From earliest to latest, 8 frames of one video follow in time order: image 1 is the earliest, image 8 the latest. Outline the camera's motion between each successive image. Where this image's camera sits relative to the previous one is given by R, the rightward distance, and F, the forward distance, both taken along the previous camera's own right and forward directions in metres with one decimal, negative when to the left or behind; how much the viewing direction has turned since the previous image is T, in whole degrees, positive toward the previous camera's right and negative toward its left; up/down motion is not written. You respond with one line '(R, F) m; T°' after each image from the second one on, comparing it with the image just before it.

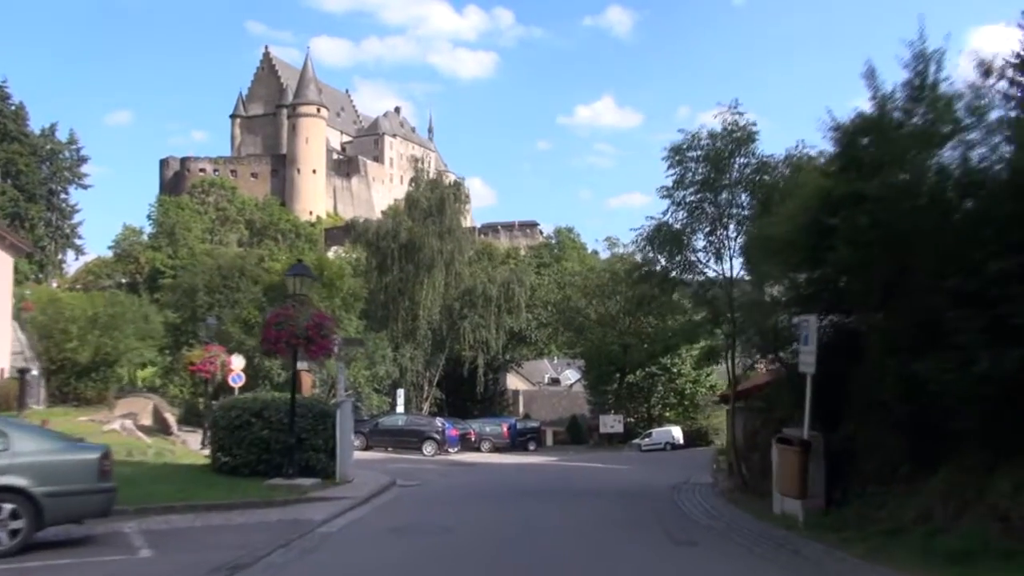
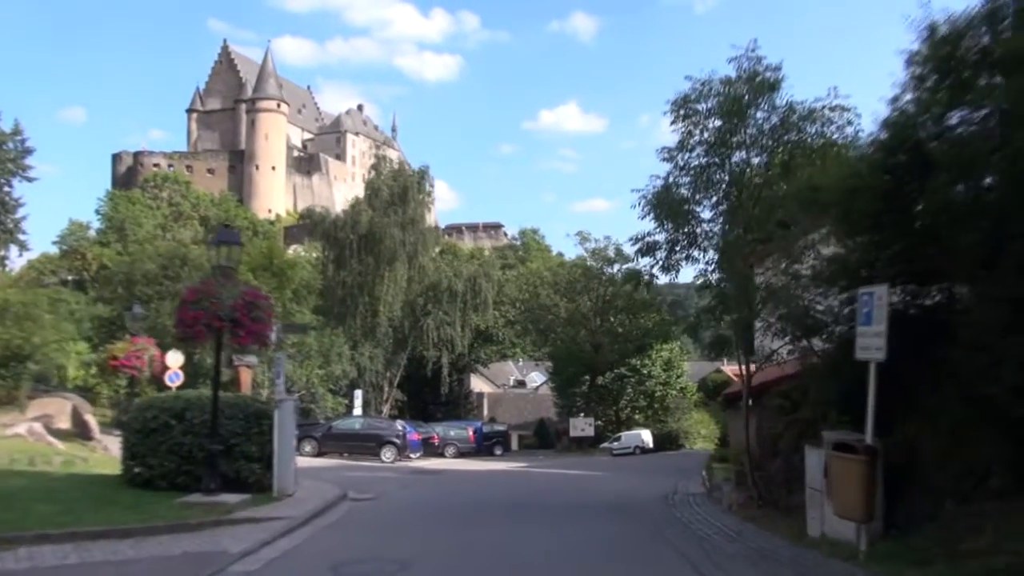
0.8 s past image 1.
(-0.2, +3.1) m; +3°
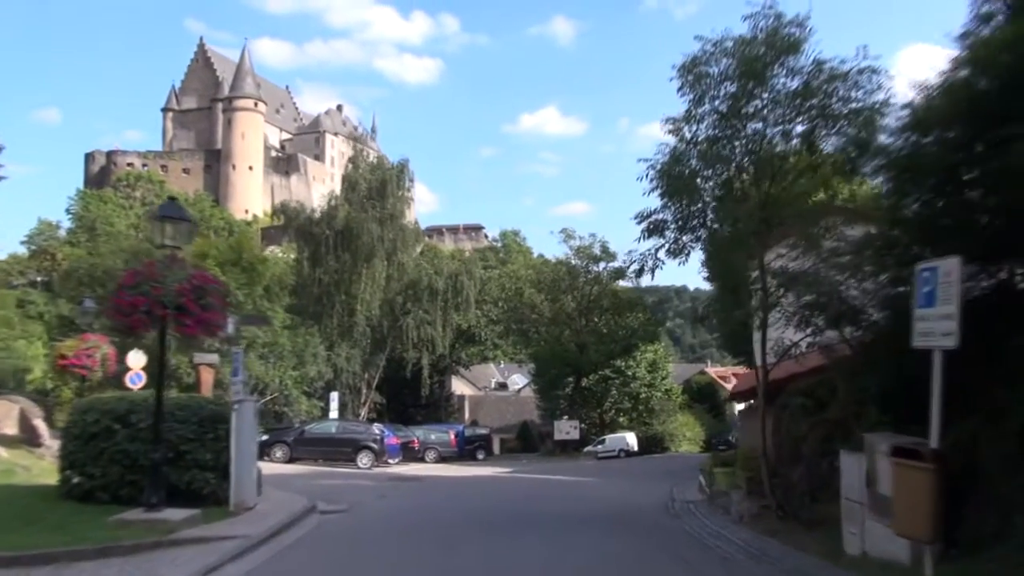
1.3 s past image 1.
(-0.1, +1.8) m; +1°
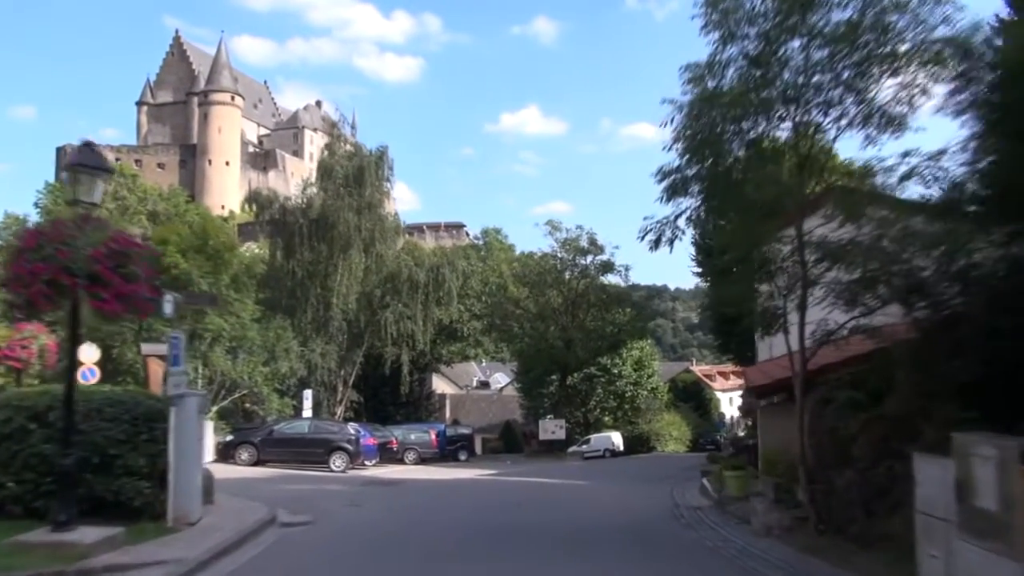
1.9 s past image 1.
(-0.2, +2.3) m; +1°
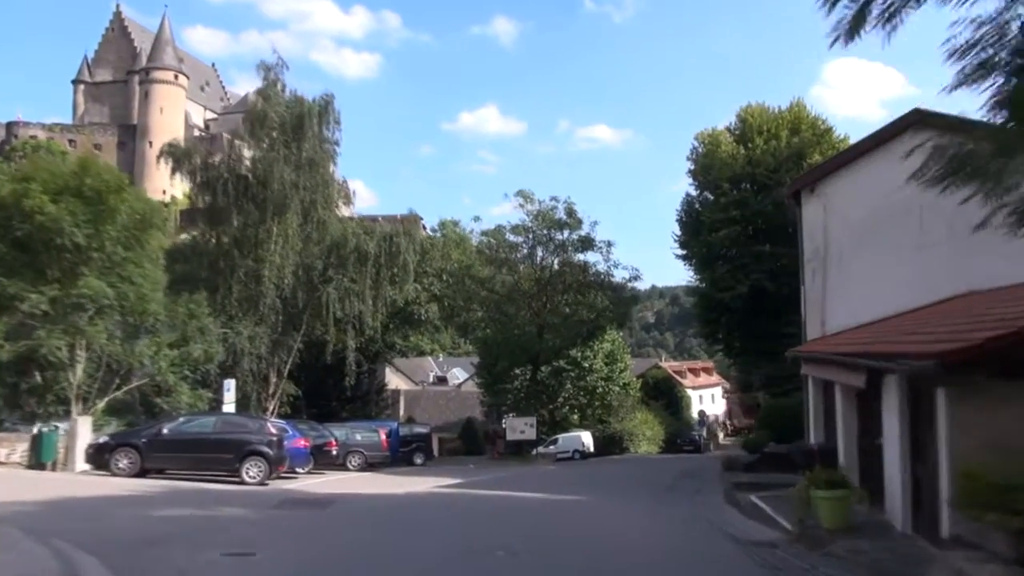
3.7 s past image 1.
(-0.5, +6.9) m; +3°
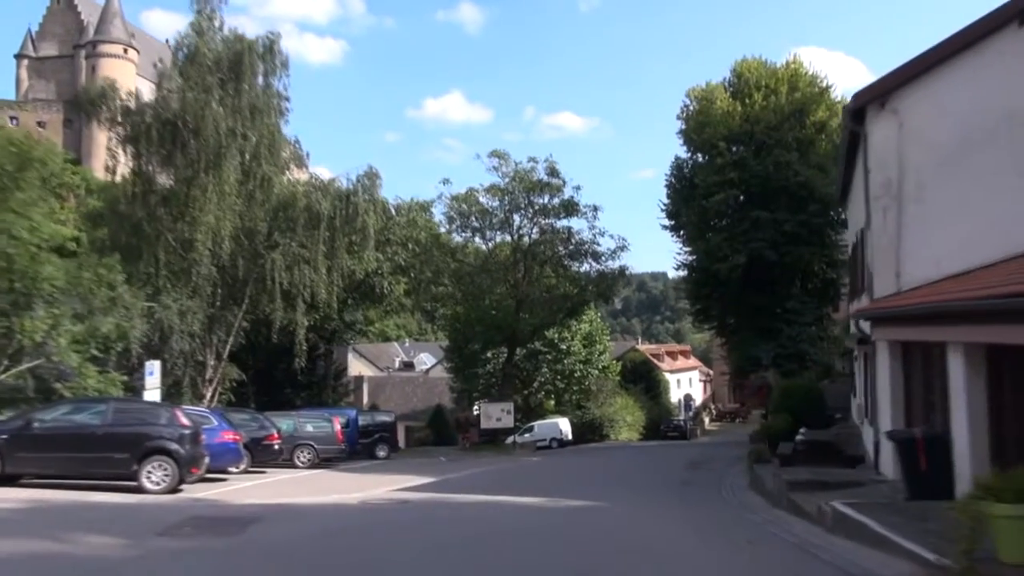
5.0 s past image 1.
(-0.4, +5.1) m; +2°
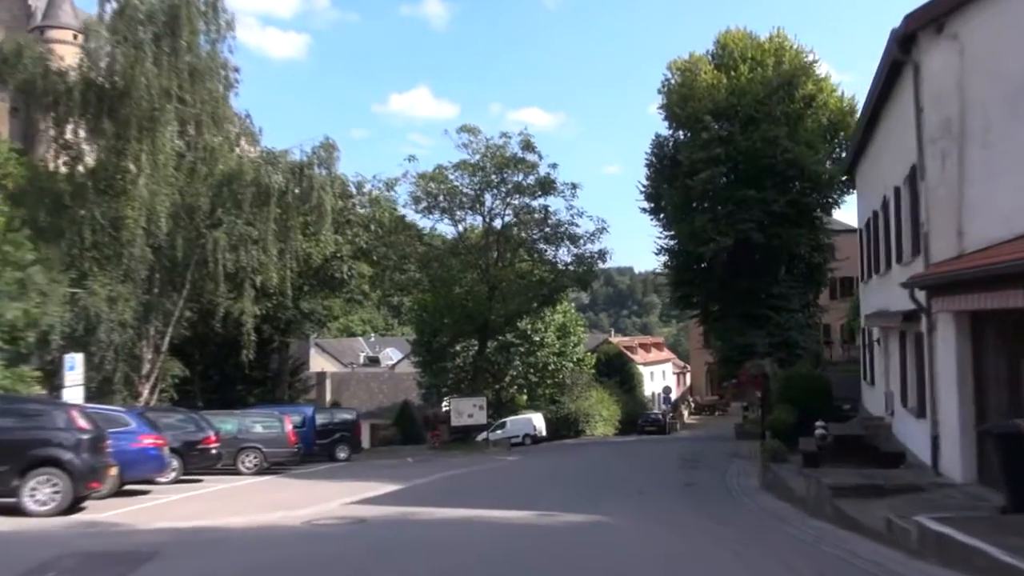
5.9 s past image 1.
(-0.2, +3.2) m; +2°
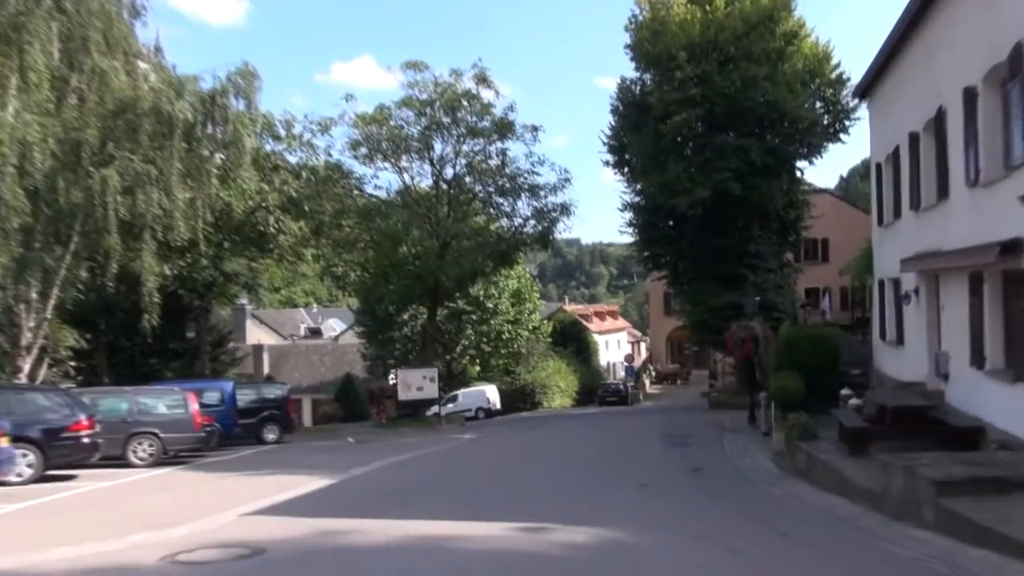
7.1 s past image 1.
(-0.3, +4.3) m; +4°
